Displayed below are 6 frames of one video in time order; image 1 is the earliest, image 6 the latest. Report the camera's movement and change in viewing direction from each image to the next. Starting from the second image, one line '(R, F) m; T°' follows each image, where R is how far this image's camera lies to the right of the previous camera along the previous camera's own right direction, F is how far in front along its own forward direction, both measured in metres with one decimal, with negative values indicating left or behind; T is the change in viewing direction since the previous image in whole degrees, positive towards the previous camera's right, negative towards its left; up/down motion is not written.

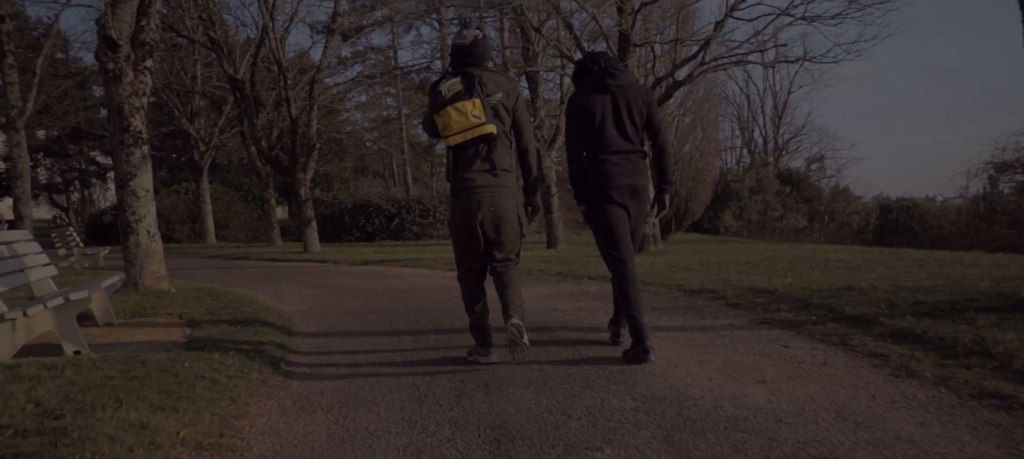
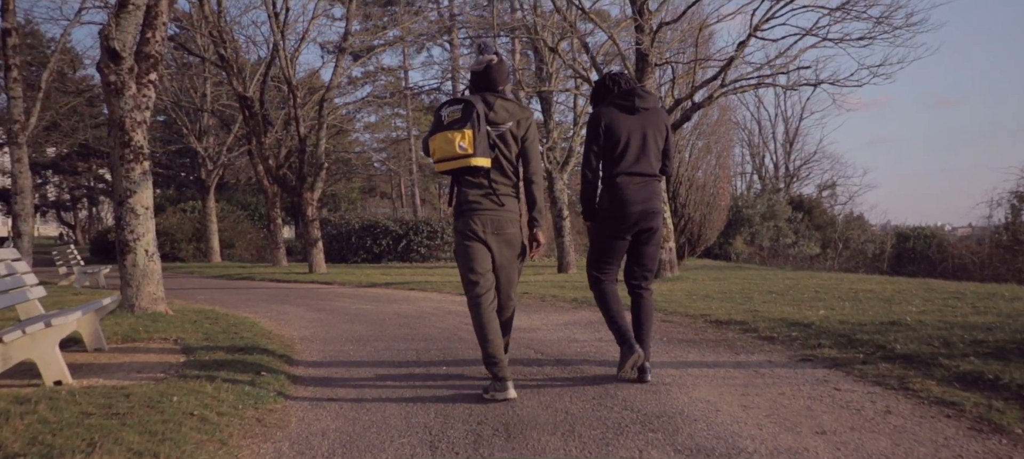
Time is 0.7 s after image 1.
(-0.1, +0.4) m; -1°
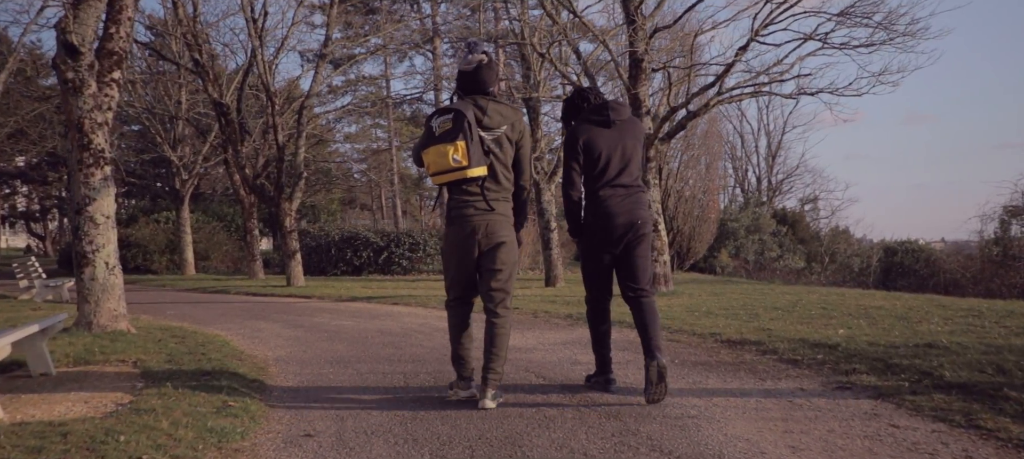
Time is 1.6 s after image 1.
(-0.1, +0.6) m; +2°
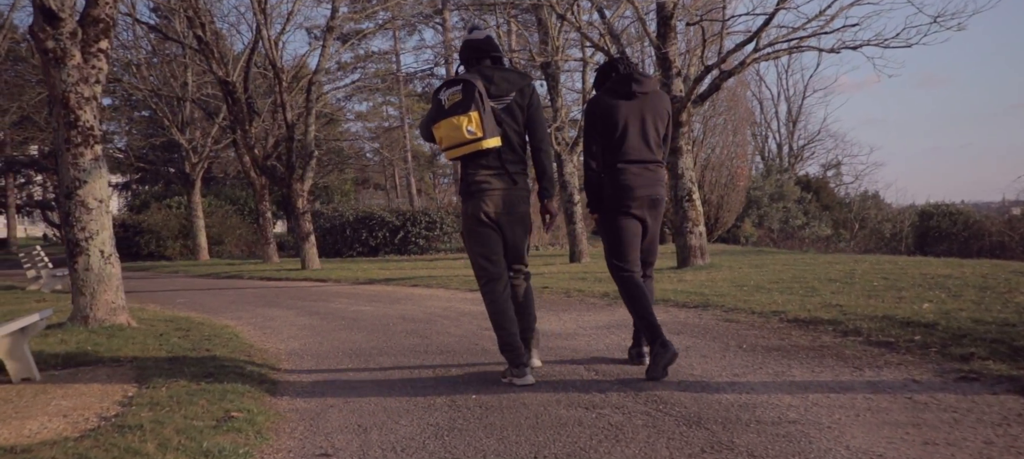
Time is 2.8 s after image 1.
(-0.2, +0.8) m; -1°
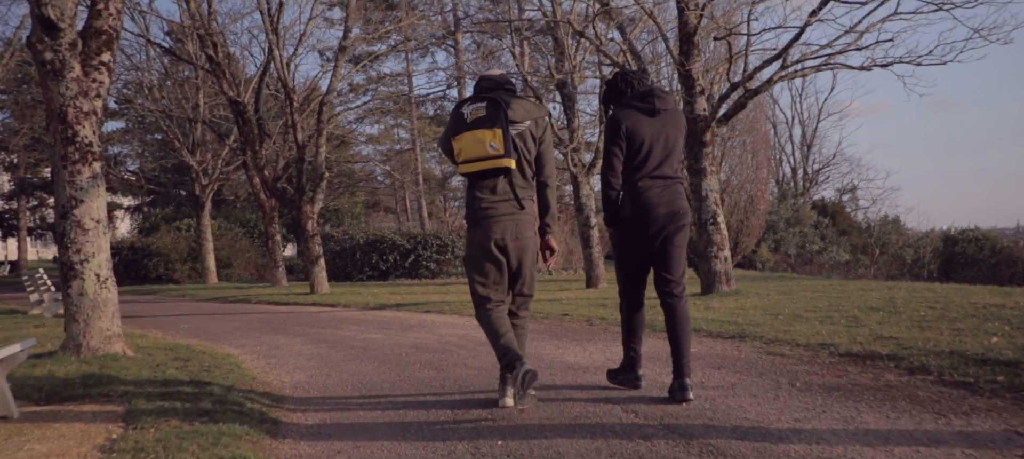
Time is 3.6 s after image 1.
(-0.1, +0.5) m; -1°
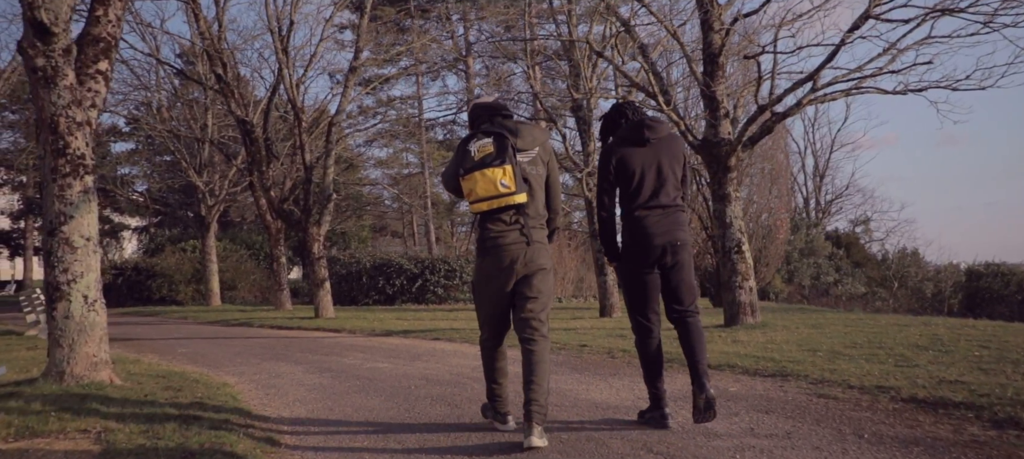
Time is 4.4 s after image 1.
(-0.1, +0.5) m; -1°
